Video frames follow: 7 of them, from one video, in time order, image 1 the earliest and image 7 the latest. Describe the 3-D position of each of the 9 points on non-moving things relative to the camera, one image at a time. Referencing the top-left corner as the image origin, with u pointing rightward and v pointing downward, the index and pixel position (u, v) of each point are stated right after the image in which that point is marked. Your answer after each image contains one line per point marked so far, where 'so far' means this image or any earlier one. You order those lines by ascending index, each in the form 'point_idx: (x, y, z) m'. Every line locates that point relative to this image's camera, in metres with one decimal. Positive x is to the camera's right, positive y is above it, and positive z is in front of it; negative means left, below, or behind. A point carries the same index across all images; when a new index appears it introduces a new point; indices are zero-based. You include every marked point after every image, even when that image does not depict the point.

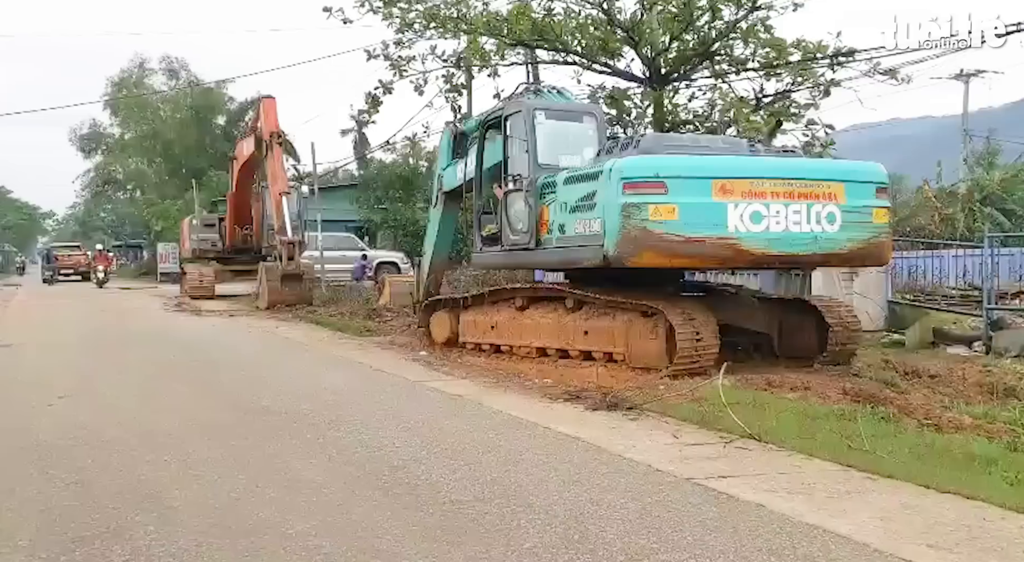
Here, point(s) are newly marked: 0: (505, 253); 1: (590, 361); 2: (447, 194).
0: (-0.1, +0.3, +11.5) m
1: (+0.9, -0.9, +10.5) m
2: (-1.3, +1.7, +17.7) m
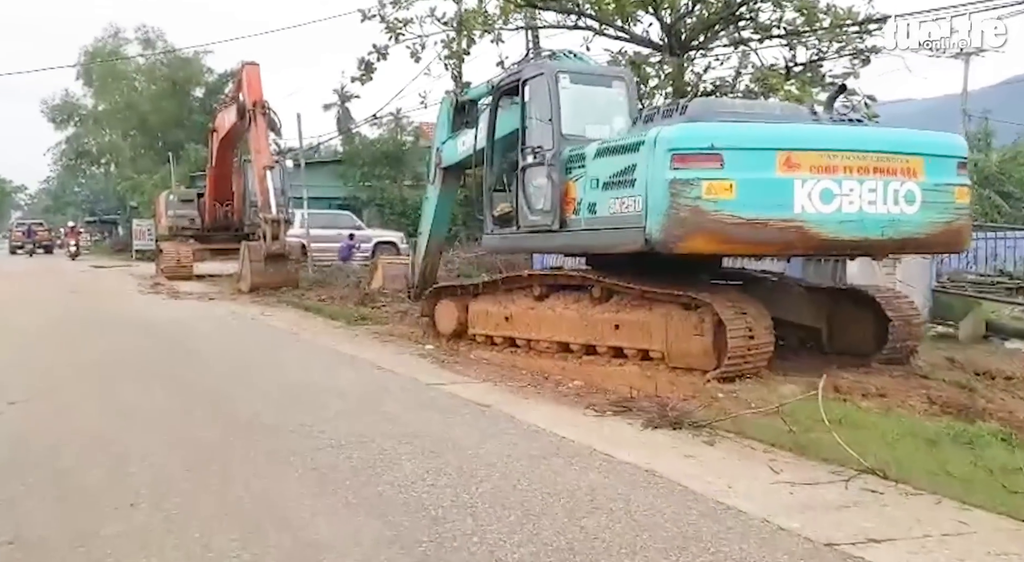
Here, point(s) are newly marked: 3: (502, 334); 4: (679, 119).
0: (+0.1, +0.5, +10.2) m
1: (+1.1, -0.8, +9.3) m
2: (-1.2, +2.0, +16.4) m
3: (-0.1, -0.6, +10.6) m
4: (+1.5, +1.5, +8.3) m
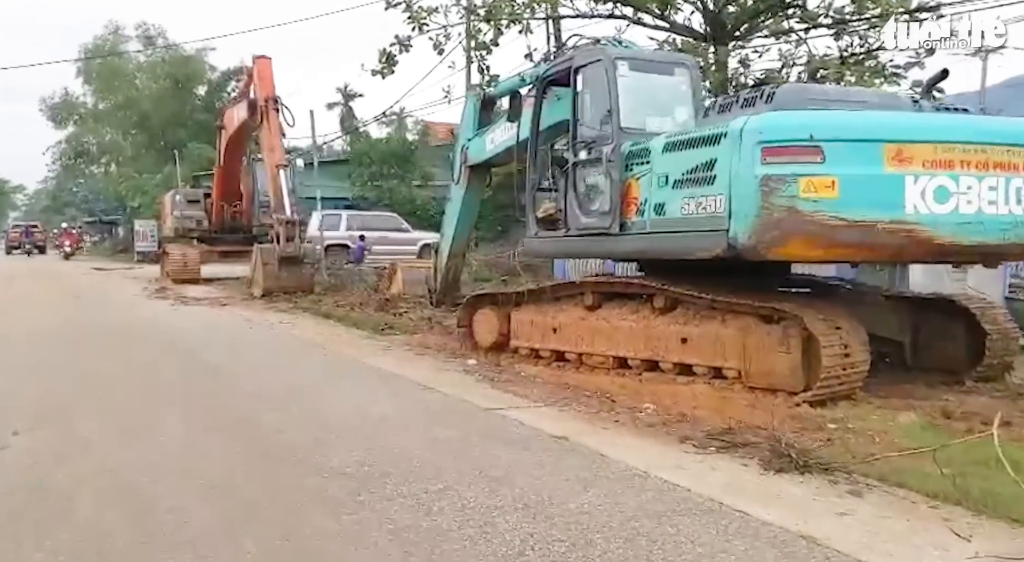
0: (+0.6, +0.4, +9.3) m
1: (+1.6, -0.9, +8.4) m
2: (-0.7, +1.9, +15.4) m
3: (+0.4, -0.7, +9.7) m
4: (+2.0, +1.4, +7.4) m
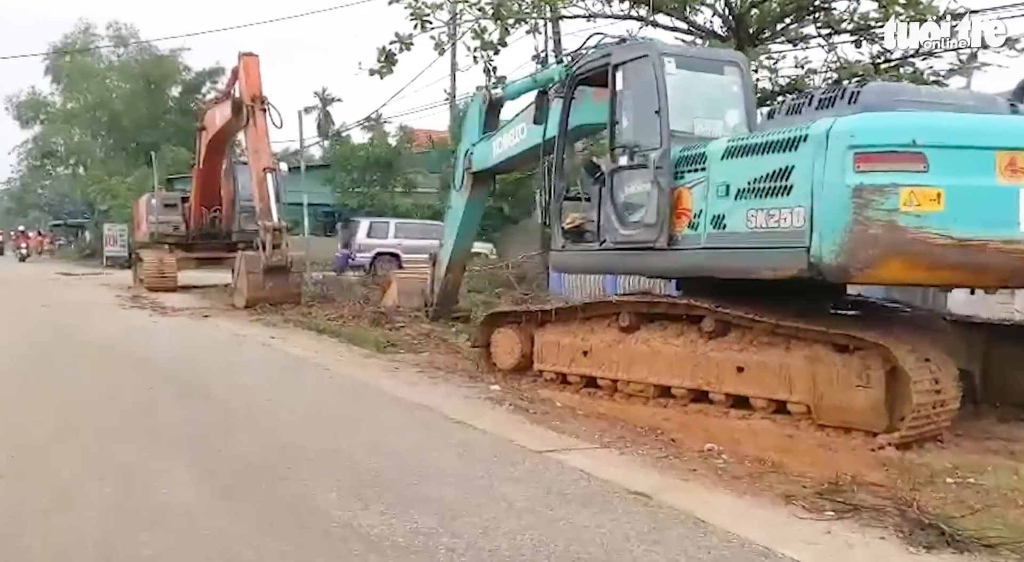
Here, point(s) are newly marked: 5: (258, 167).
0: (+0.9, +0.3, +8.4) m
1: (+1.9, -1.1, +7.5) m
2: (-0.6, +1.7, +14.5) m
3: (+0.6, -0.9, +8.8) m
4: (+2.4, +1.2, +6.5) m
5: (-4.8, +2.1, +17.4) m
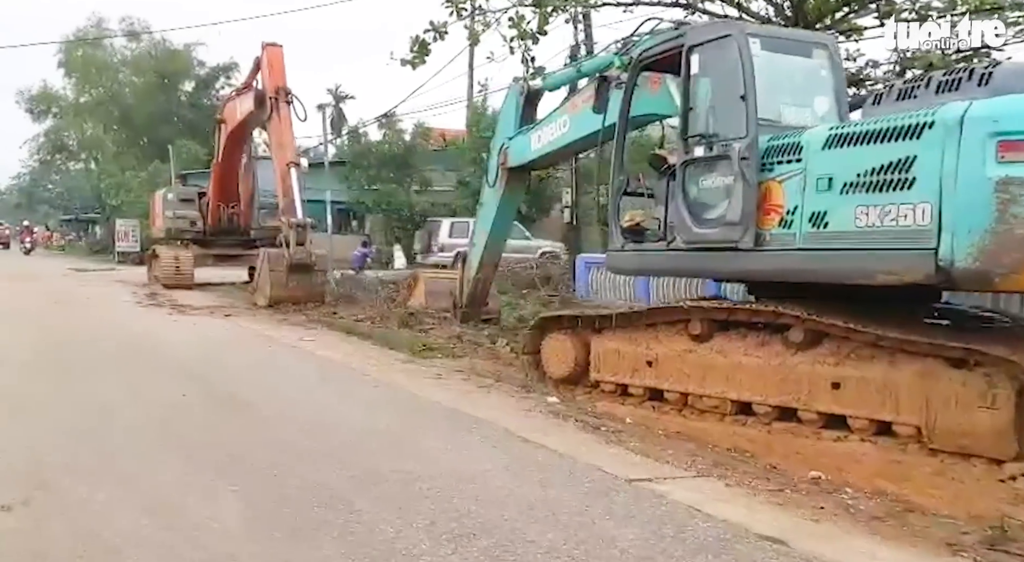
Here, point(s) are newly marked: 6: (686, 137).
0: (+1.4, +0.2, +7.6) m
1: (+2.4, -1.1, +6.7) m
2: (0.0, +1.7, +13.7) m
3: (+1.2, -0.9, +8.0) m
4: (+2.9, +1.2, +5.7) m
5: (-4.2, +2.2, +16.7) m
6: (+1.4, +1.2, +7.6) m
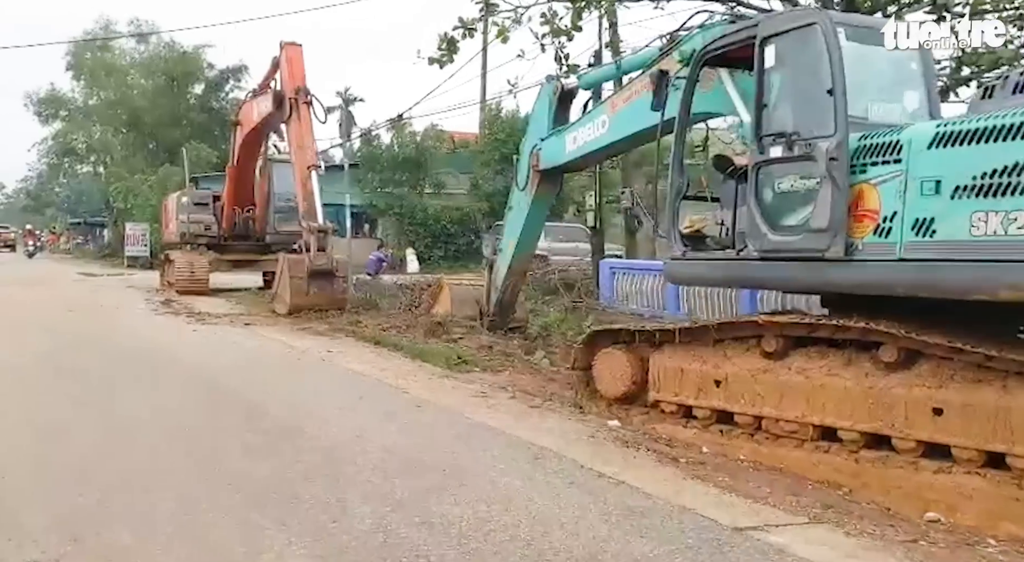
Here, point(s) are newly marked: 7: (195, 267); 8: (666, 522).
0: (+1.9, +0.1, +7.0) m
1: (+2.8, -1.2, +6.1) m
2: (+0.5, +1.5, +13.1) m
3: (+1.6, -1.0, +7.4) m
4: (+3.3, +1.1, +5.1) m
5: (-3.7, +2.0, +16.1) m
6: (+1.9, +1.1, +7.0) m
7: (-6.9, +0.3, +20.0) m
8: (+0.7, -1.2, +4.3) m
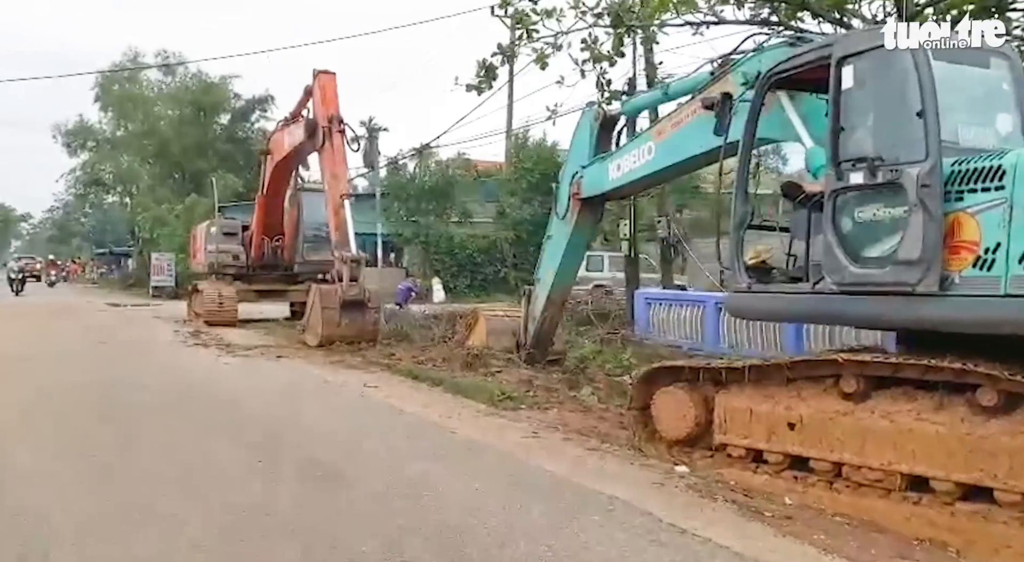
0: (+2.3, -0.1, +6.5) m
1: (+3.2, -1.4, +5.5) m
2: (+1.0, +1.1, +12.7) m
3: (+2.0, -1.3, +6.9) m
4: (+3.7, +0.9, +4.6) m
5: (-3.1, +1.5, +15.8) m
6: (+2.3, +0.8, +6.5) m
7: (-6.2, -0.3, +19.7) m
8: (+1.1, -1.3, +3.9) m
